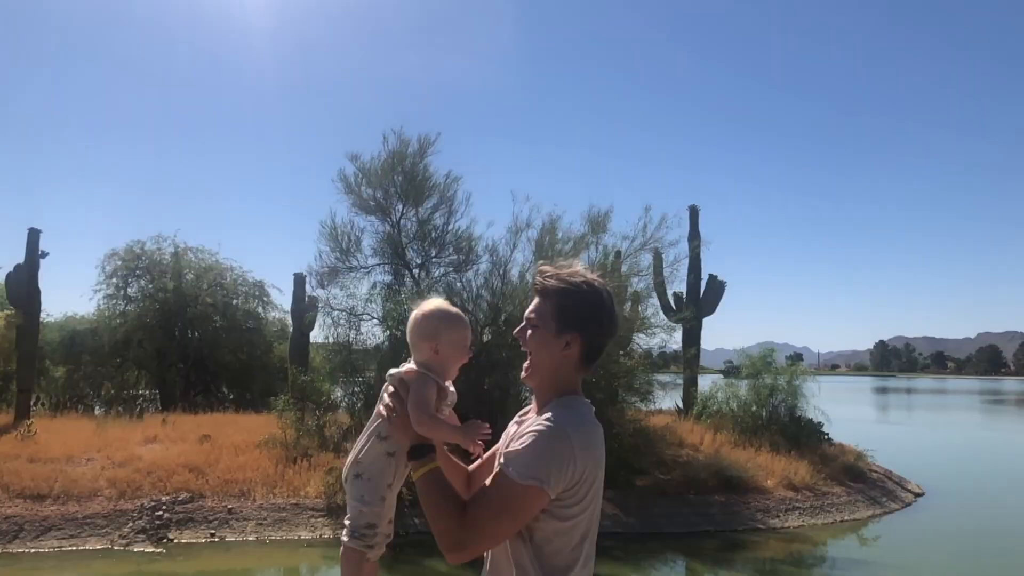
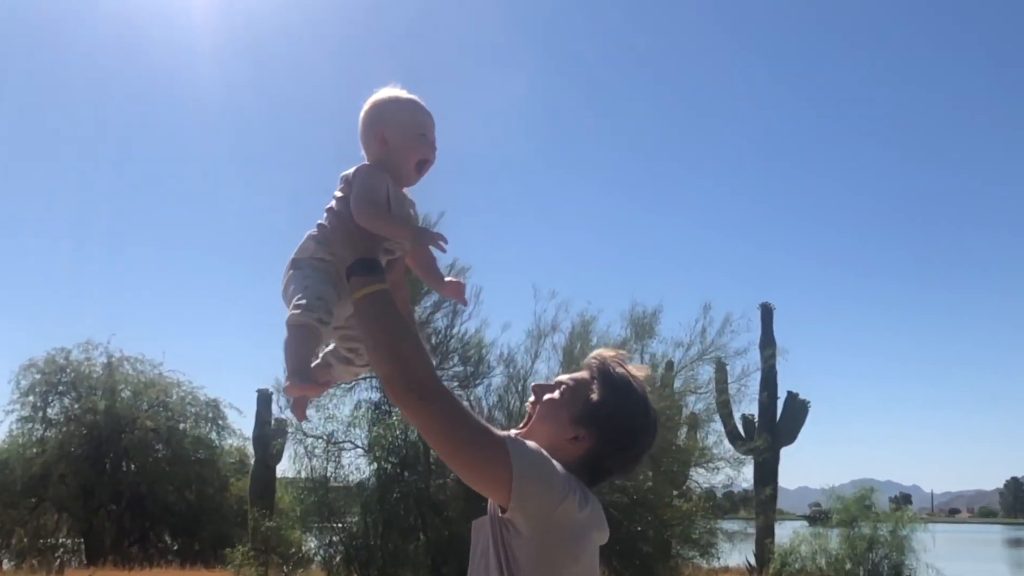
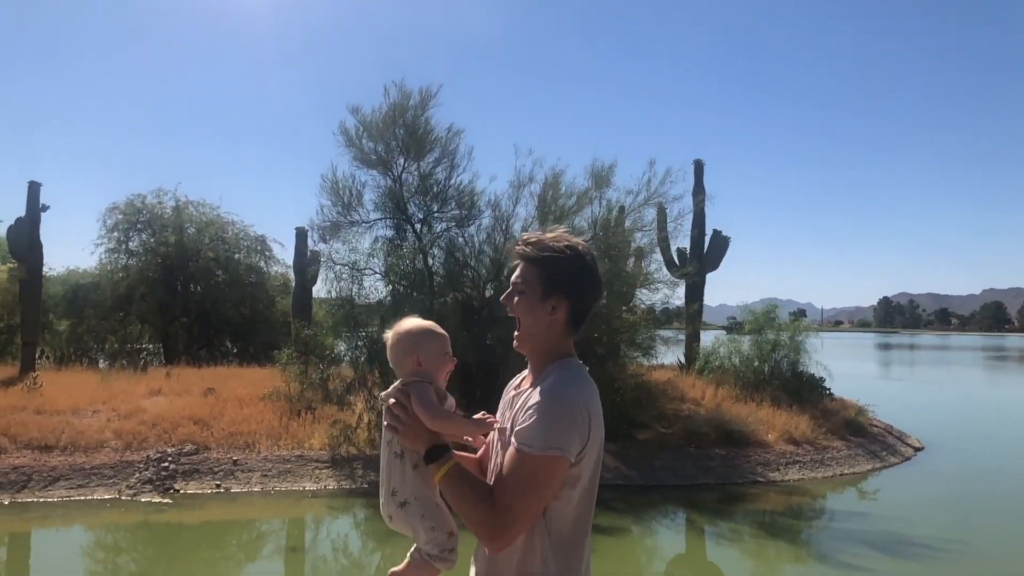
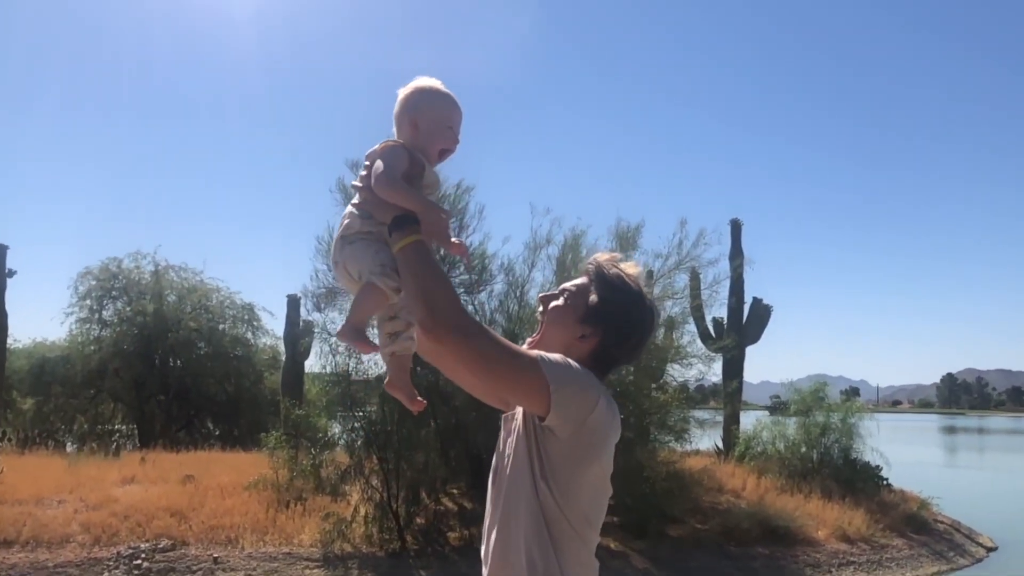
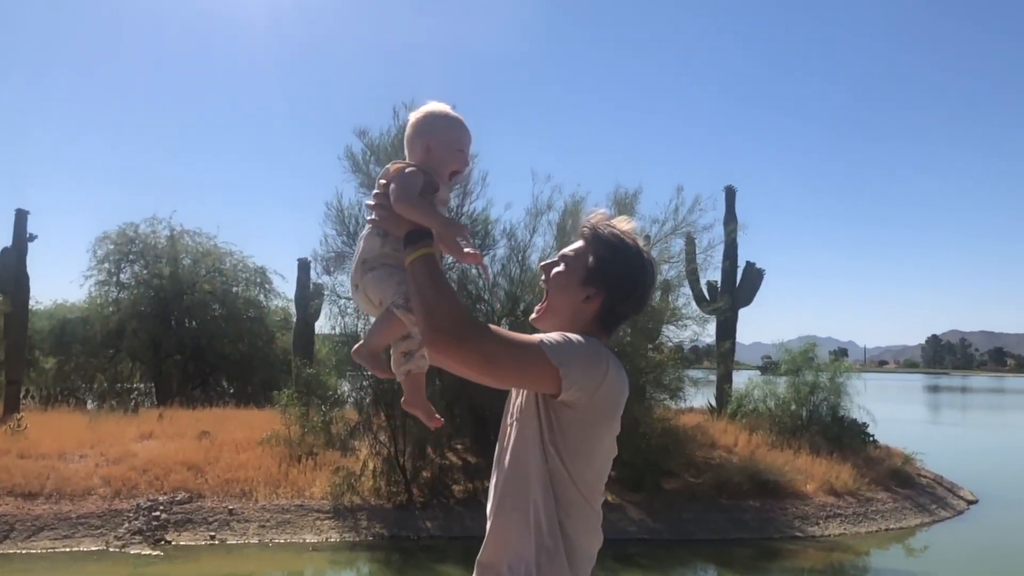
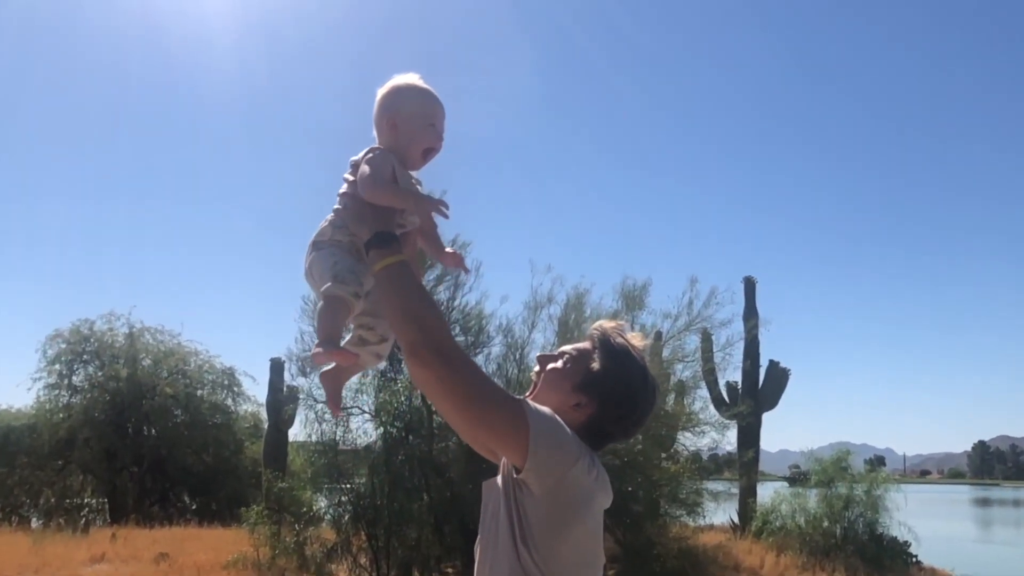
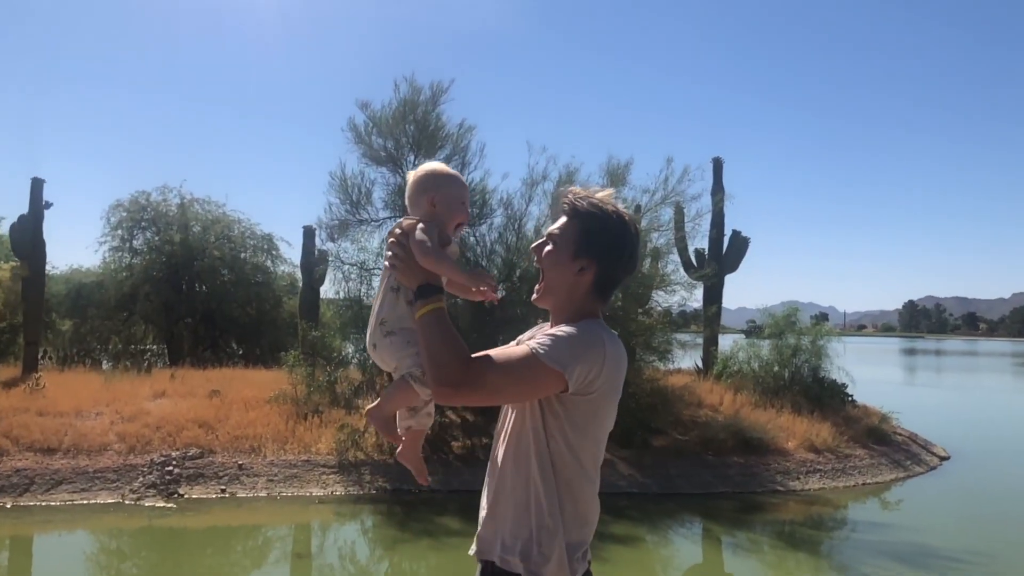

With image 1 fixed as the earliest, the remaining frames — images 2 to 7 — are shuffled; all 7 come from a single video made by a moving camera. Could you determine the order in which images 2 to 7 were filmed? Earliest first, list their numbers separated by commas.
3, 7, 5, 4, 6, 2
